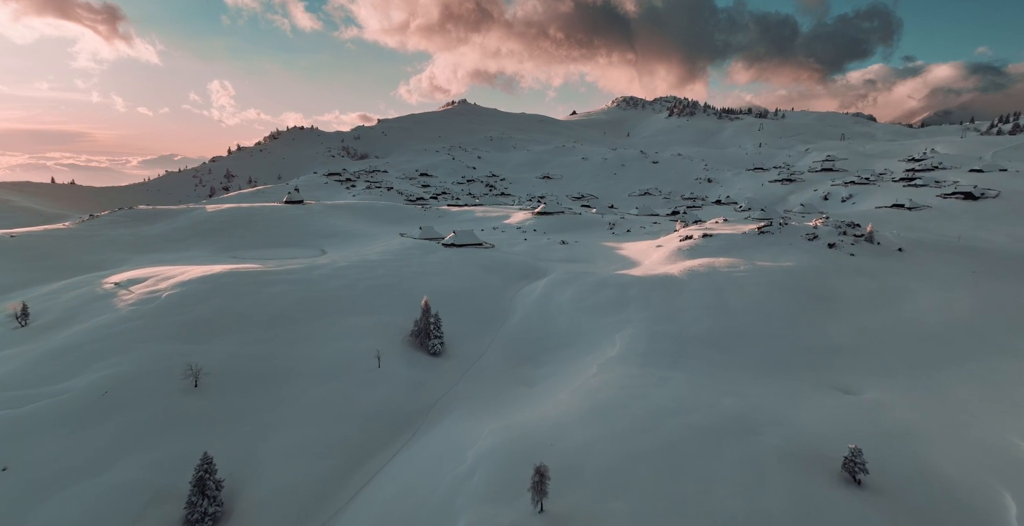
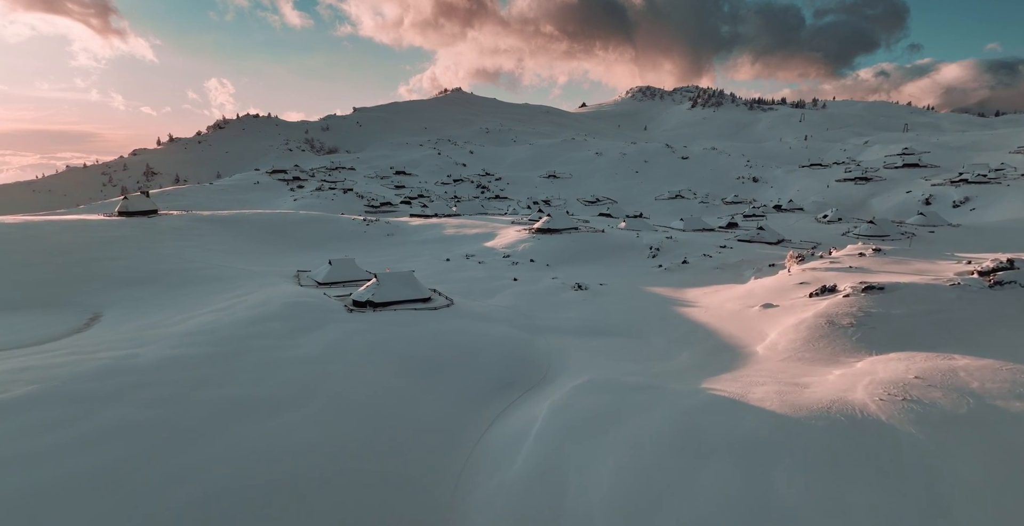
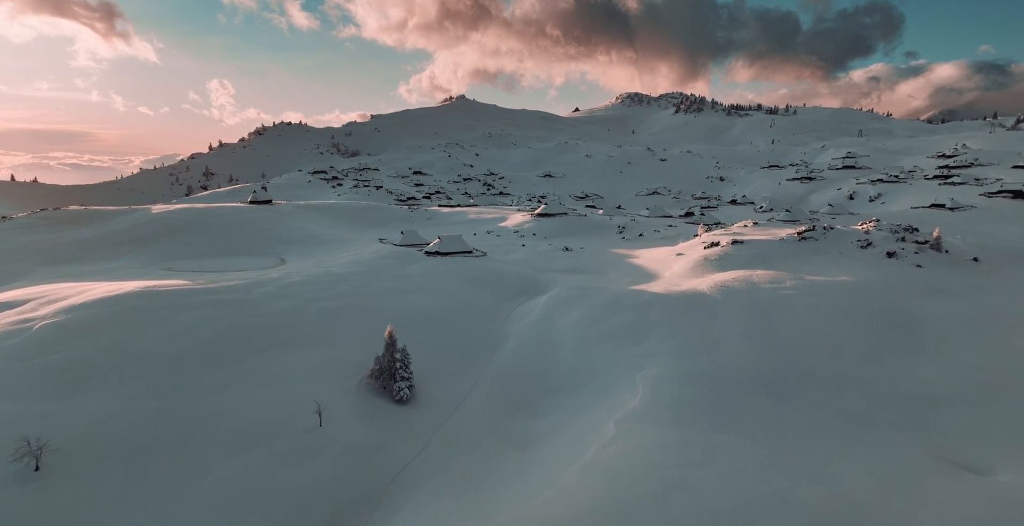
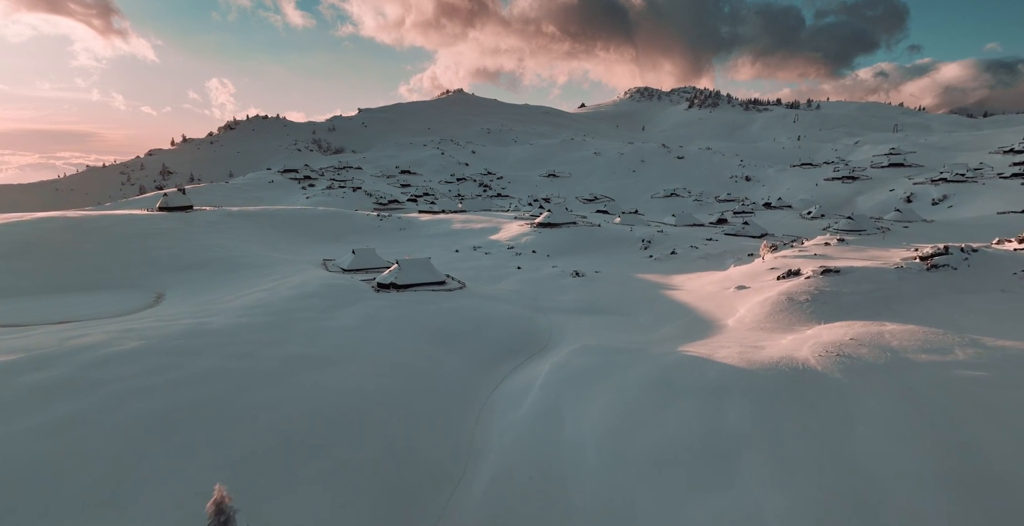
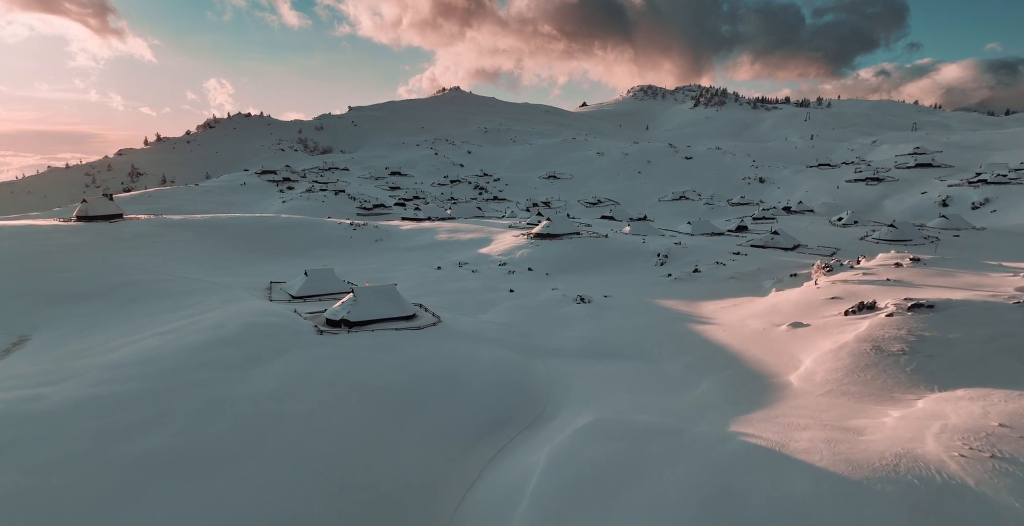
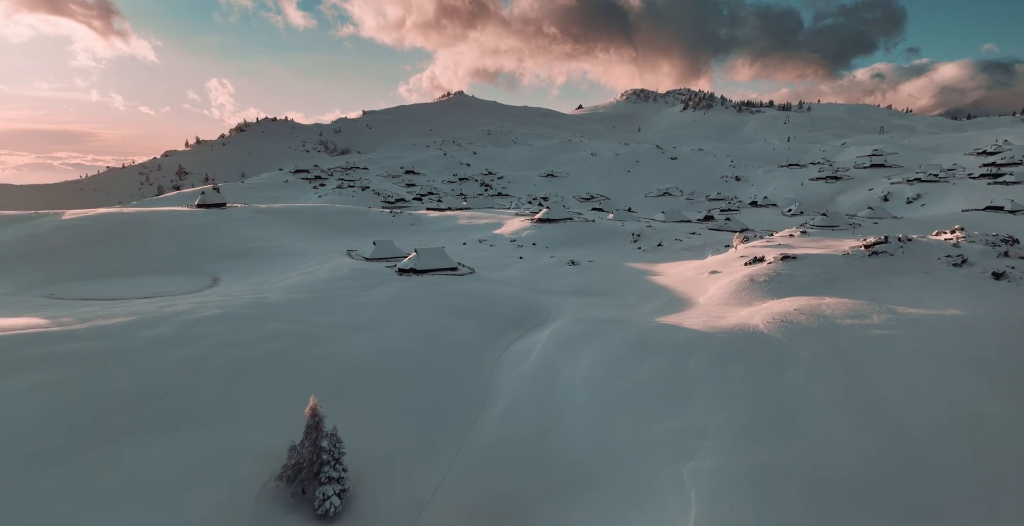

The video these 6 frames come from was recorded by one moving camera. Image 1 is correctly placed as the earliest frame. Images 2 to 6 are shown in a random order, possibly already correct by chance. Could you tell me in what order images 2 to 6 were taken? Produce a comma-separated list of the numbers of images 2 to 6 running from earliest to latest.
3, 6, 4, 2, 5
